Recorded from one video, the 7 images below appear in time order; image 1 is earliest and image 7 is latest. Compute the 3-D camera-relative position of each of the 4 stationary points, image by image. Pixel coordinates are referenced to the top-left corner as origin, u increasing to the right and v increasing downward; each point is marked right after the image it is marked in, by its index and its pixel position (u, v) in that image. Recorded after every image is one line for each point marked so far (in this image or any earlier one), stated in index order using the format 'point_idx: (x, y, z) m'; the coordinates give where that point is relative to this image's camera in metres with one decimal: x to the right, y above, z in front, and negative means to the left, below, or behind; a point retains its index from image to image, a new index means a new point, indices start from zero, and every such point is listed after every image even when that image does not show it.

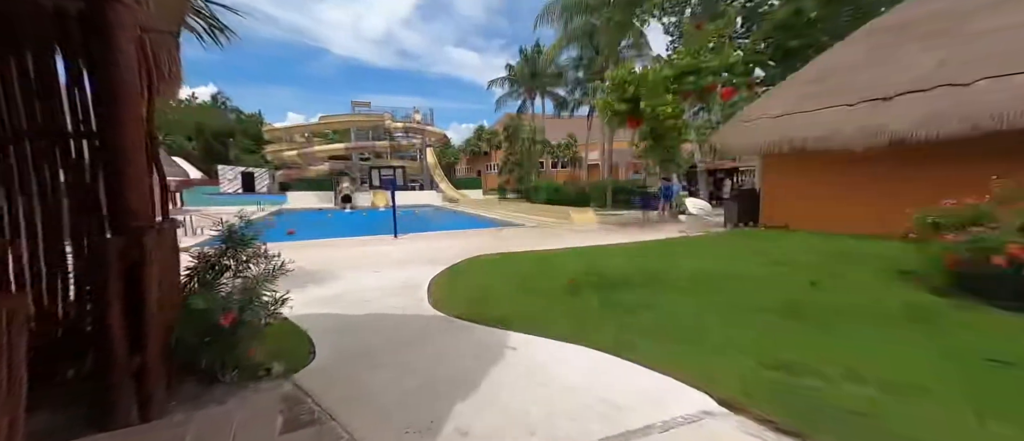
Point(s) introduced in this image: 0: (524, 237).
0: (+0.3, -0.5, +10.9) m
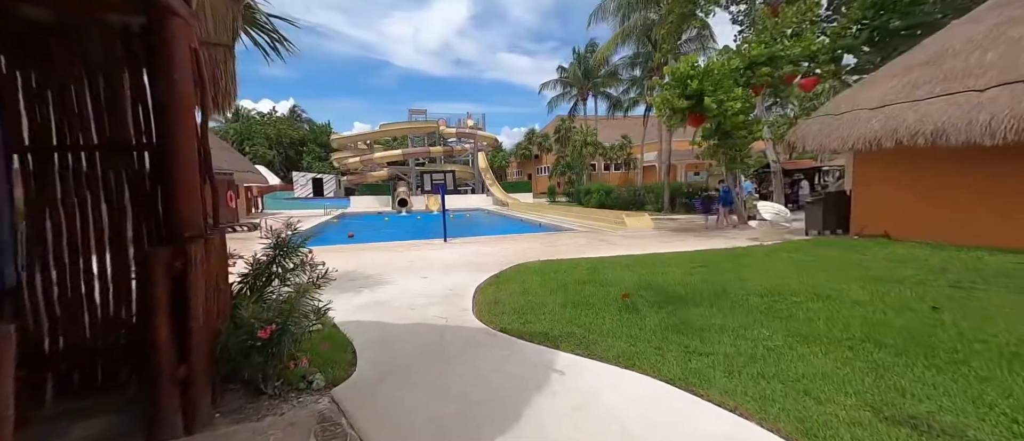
0: (+1.8, -0.7, +10.4) m
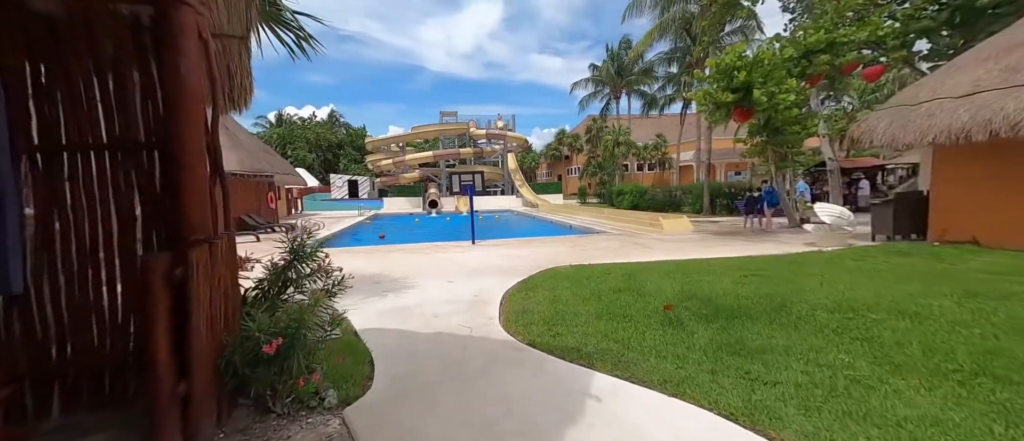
0: (+2.7, -0.7, +9.9) m
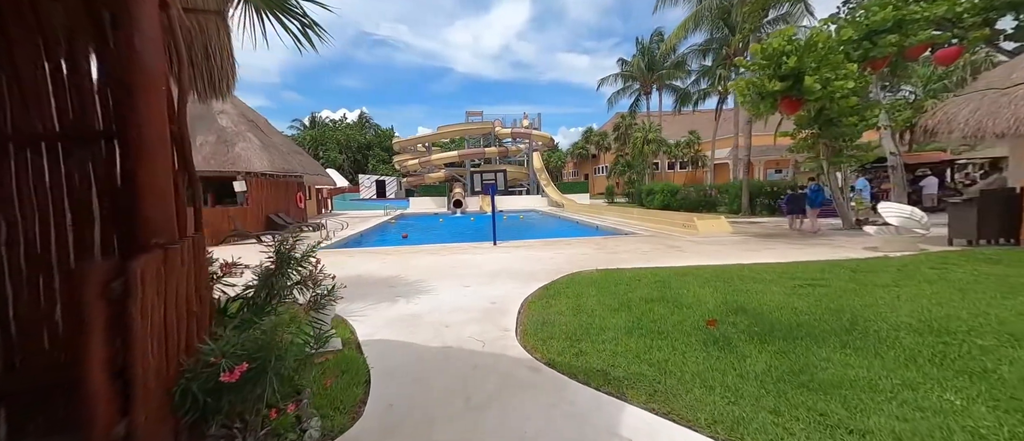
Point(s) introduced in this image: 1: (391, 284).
0: (+3.3, -0.7, +9.2) m
1: (-2.1, -1.1, +6.0) m
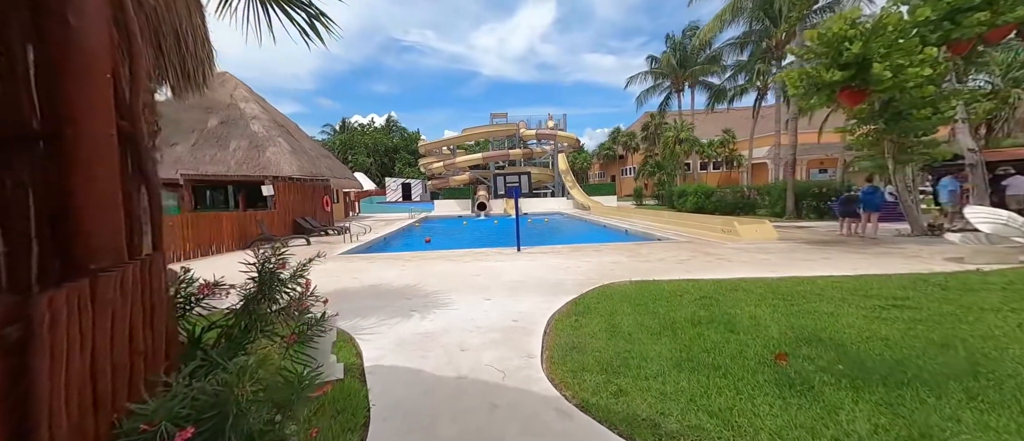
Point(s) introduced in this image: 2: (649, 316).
0: (+3.9, -0.9, +8.4) m
1: (-1.7, -1.2, +5.7) m
2: (+1.8, -1.2, +4.5) m
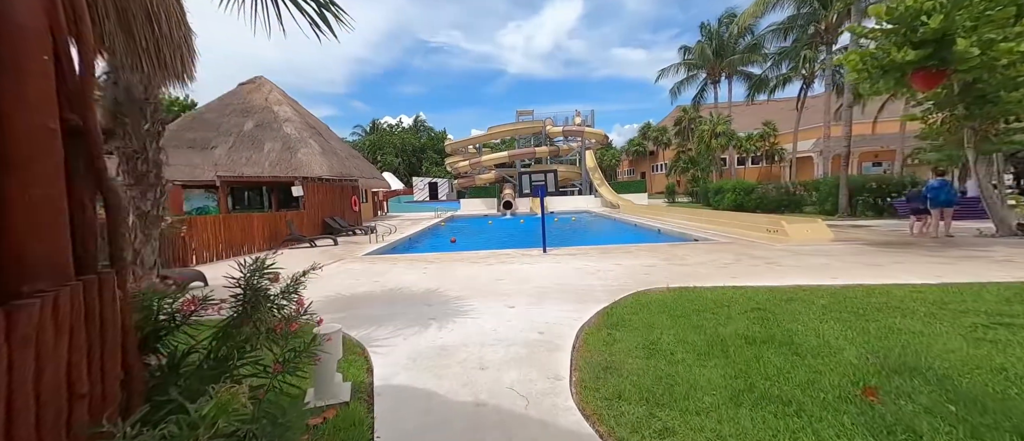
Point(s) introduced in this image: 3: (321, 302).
0: (+4.5, -0.9, +7.7) m
1: (-1.3, -1.2, +5.4) m
2: (+2.1, -1.2, +3.9) m
3: (-3.0, -1.3, +5.5) m
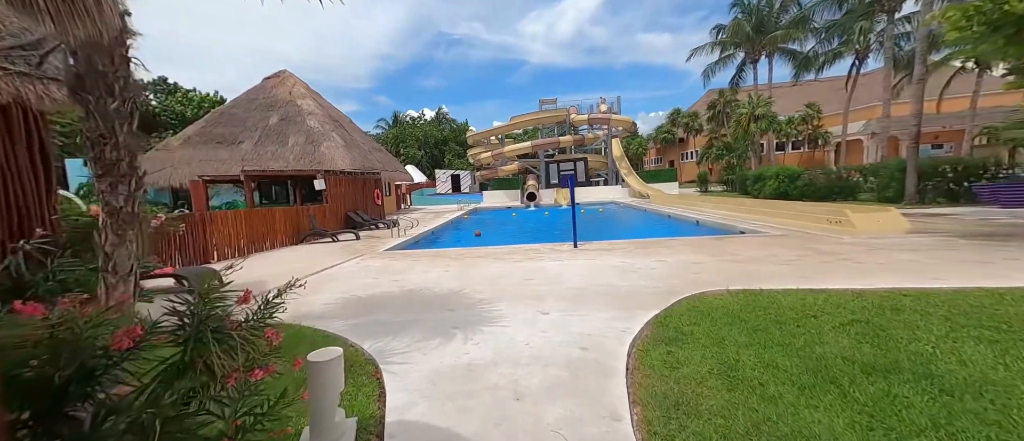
0: (+5.1, -0.7, +6.7) m
1: (-0.9, -1.2, +4.8) m
2: (+2.5, -1.2, +3.1) m
3: (-2.6, -1.2, +5.1) m
